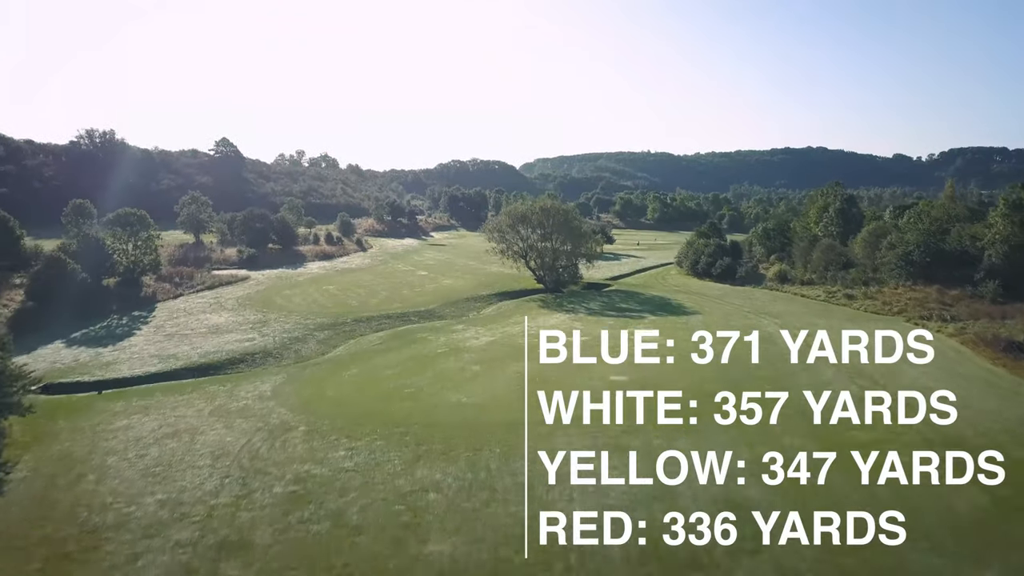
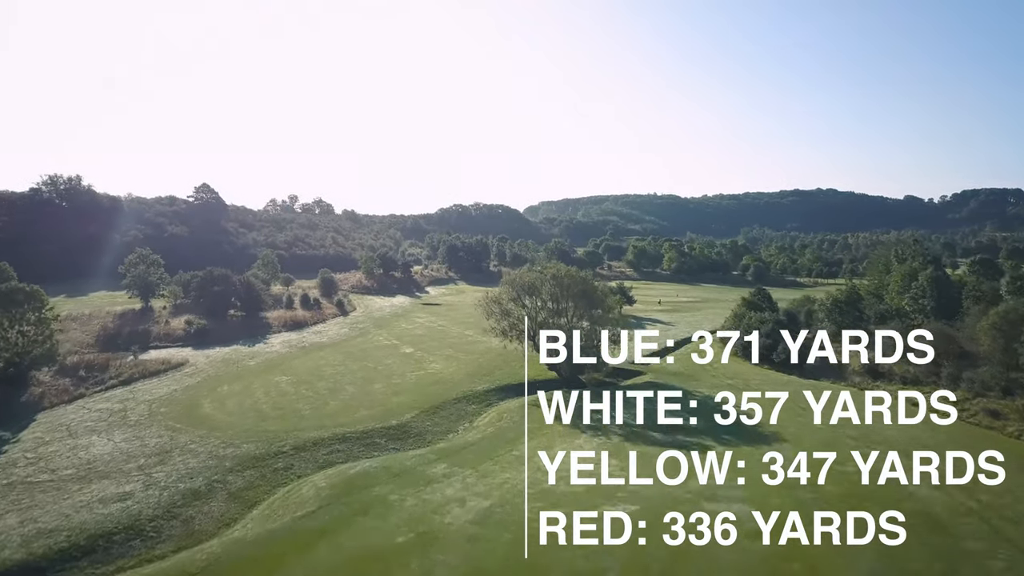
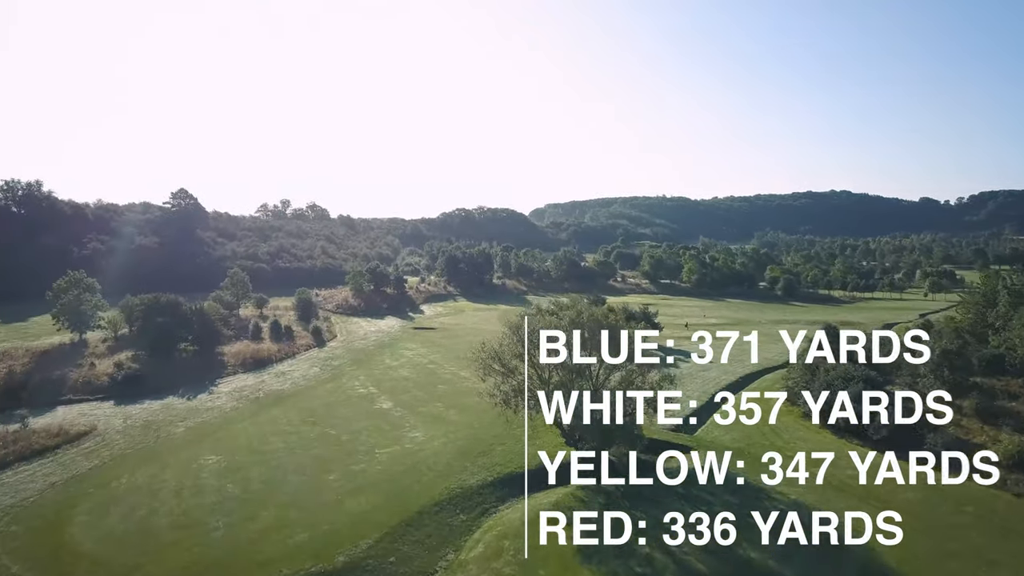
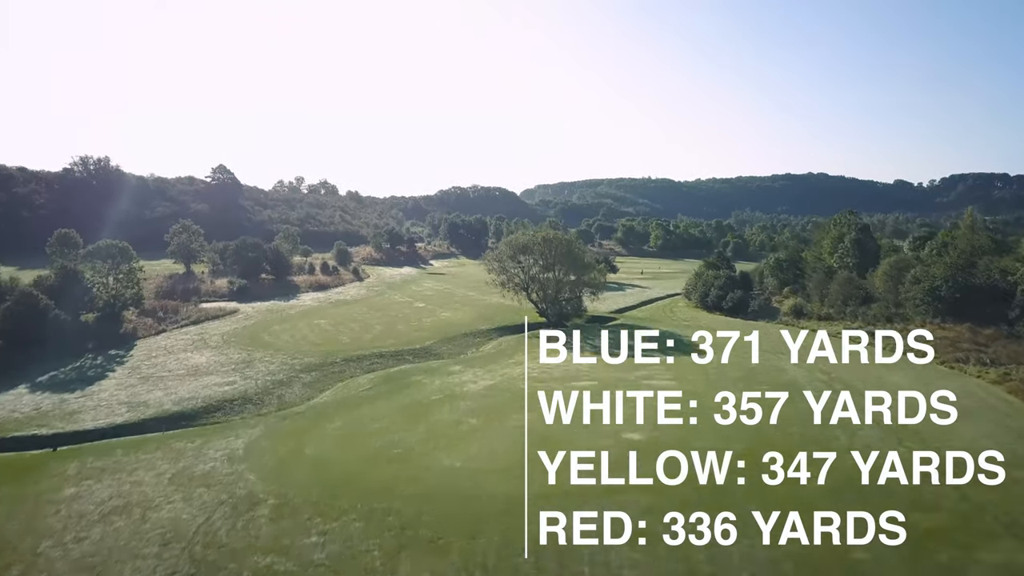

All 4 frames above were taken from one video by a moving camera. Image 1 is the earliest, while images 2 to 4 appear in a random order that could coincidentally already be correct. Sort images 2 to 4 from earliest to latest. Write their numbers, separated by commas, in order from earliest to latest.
4, 2, 3
